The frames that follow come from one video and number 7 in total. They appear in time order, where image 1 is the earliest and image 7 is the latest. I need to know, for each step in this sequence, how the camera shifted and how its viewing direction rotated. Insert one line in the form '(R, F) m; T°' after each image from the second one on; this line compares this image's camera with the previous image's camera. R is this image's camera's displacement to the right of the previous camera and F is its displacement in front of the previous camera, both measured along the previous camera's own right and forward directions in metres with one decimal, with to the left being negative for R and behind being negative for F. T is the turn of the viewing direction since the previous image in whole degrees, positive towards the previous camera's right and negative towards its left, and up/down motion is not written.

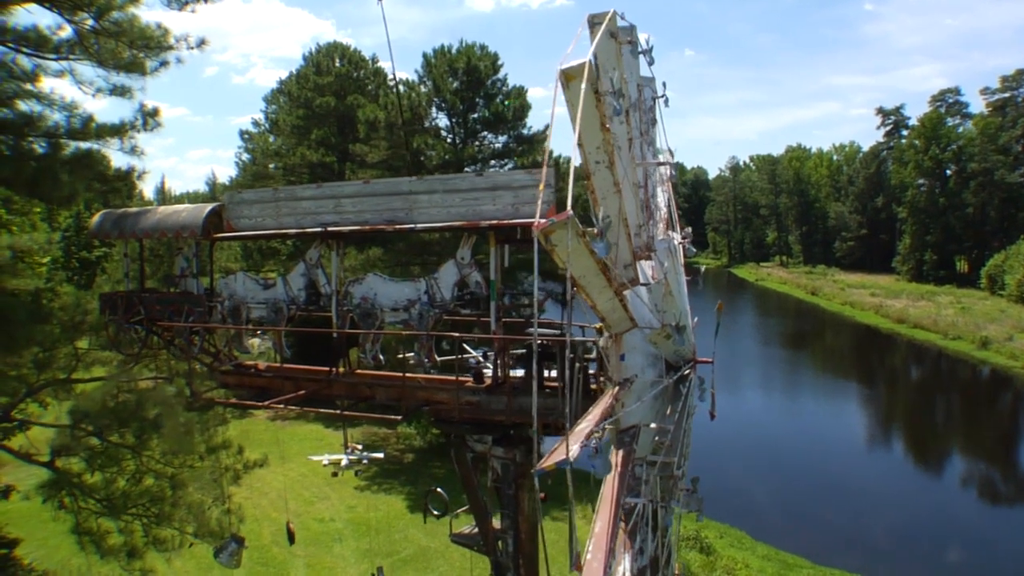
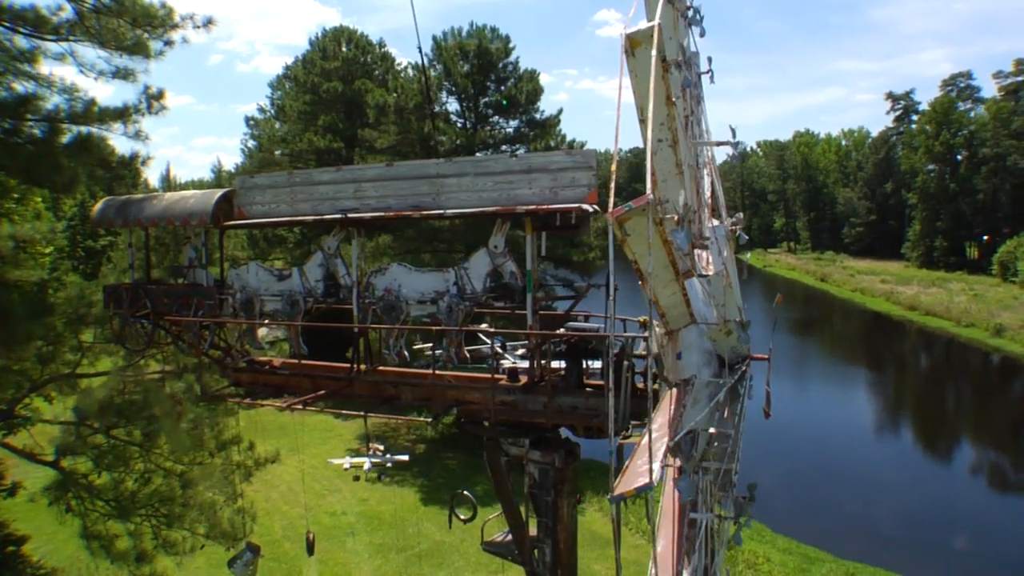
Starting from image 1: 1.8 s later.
(-0.2, +0.5) m; 0°
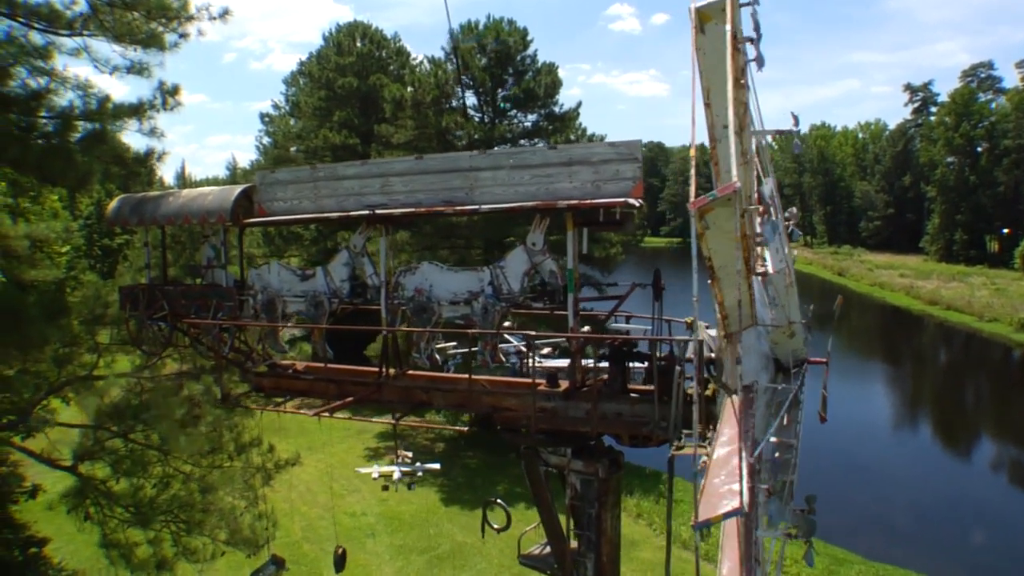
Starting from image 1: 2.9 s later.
(-0.2, +0.3) m; -1°
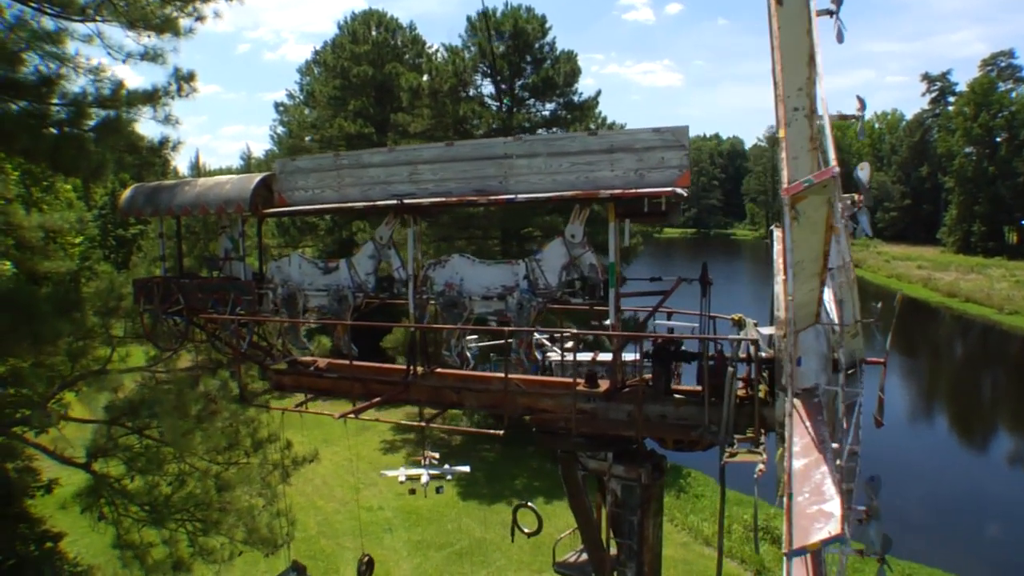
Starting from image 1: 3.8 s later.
(-0.2, +0.3) m; -1°
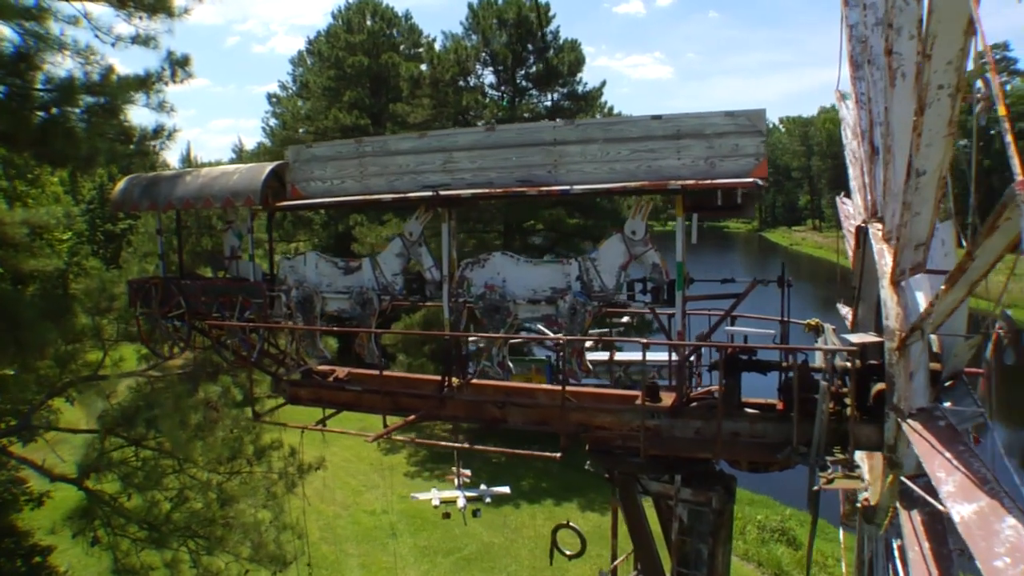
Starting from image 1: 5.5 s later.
(-0.3, +0.6) m; +1°
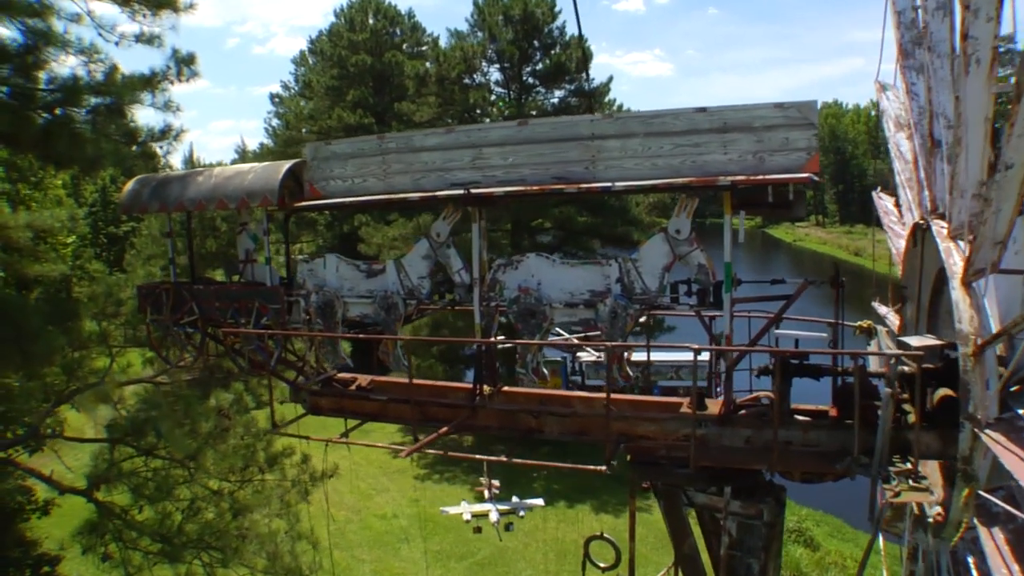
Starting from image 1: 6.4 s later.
(-0.2, +0.2) m; 0°
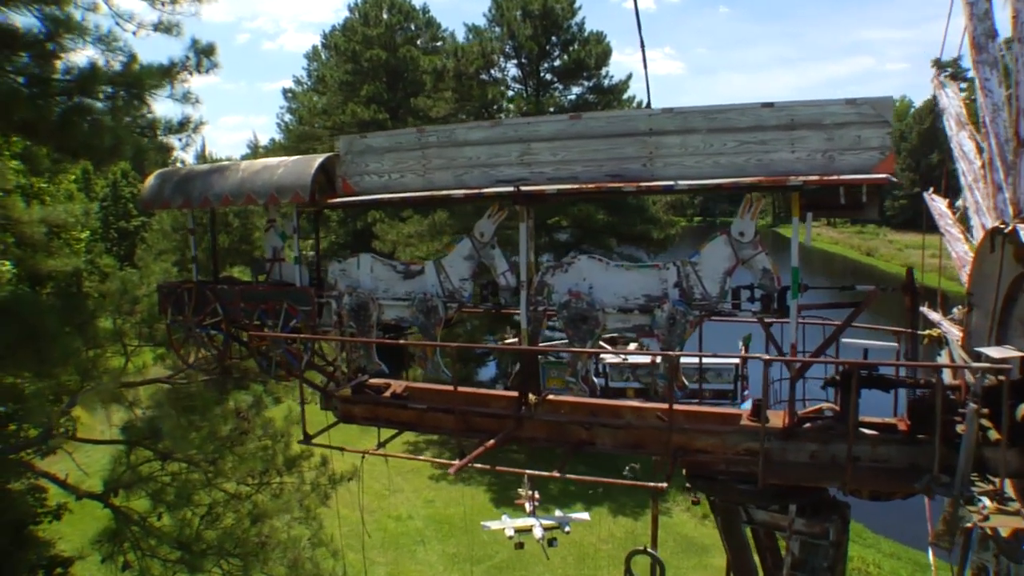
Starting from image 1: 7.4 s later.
(-0.2, +0.2) m; -1°
